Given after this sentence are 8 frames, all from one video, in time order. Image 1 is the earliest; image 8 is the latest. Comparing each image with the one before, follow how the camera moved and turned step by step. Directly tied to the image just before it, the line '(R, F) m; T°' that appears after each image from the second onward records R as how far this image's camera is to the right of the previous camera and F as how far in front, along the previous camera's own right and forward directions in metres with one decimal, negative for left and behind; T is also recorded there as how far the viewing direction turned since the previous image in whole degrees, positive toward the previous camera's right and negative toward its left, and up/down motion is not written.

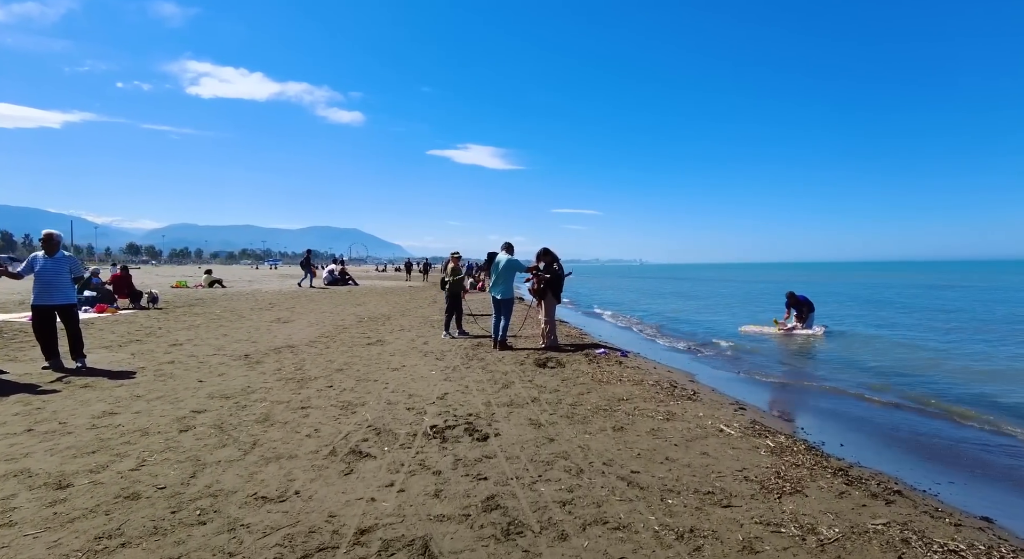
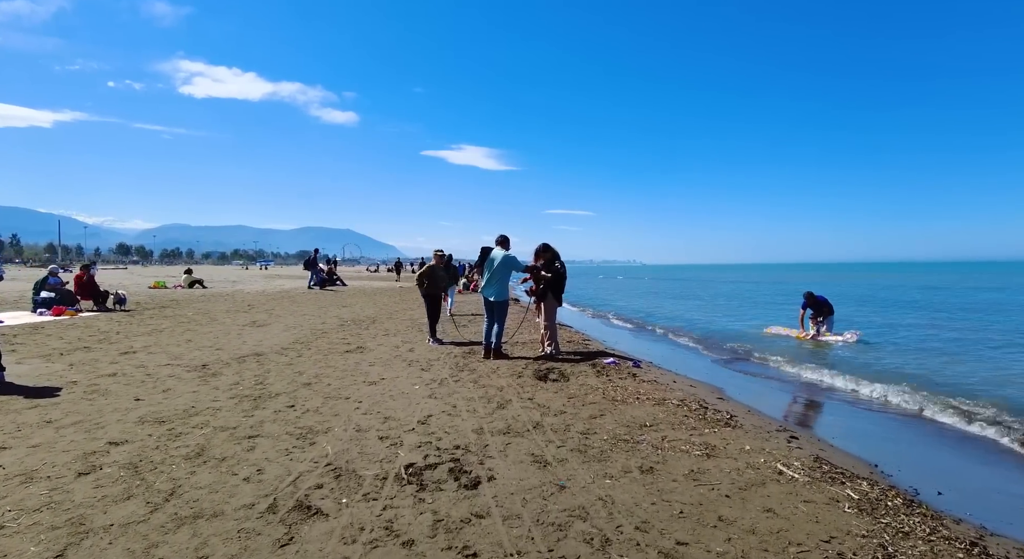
(0.0, +1.3) m; +1°
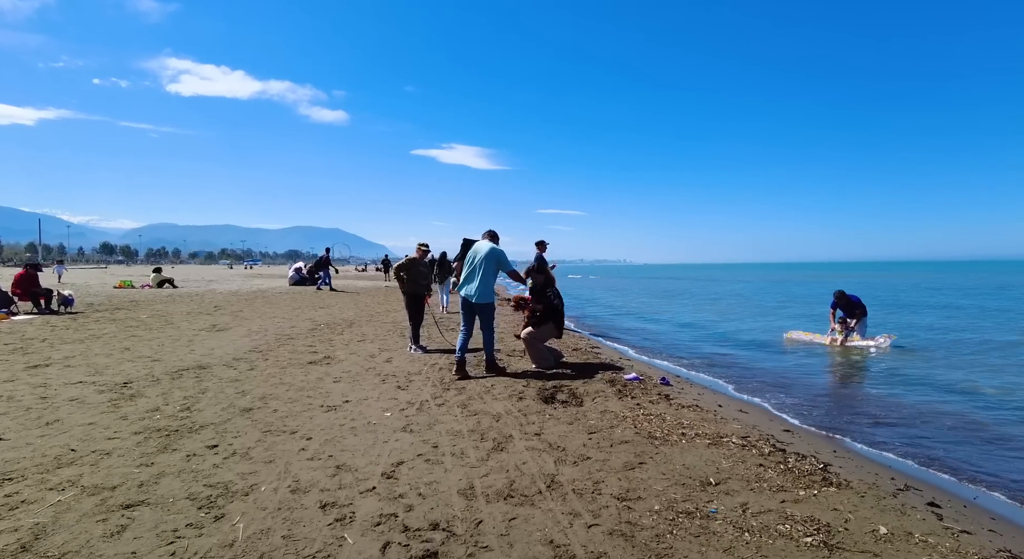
(-0.1, +1.8) m; +1°
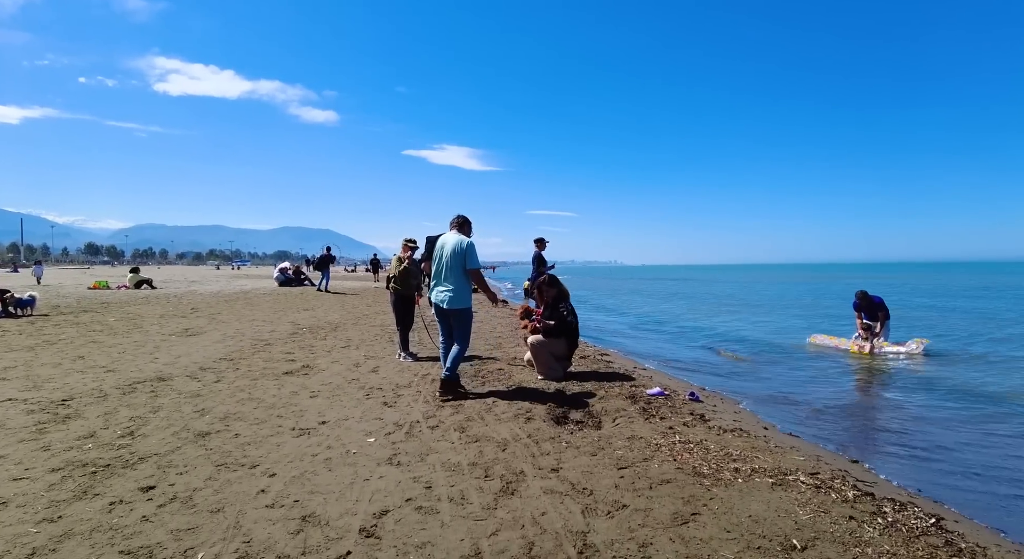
(-0.2, +1.0) m; +1°
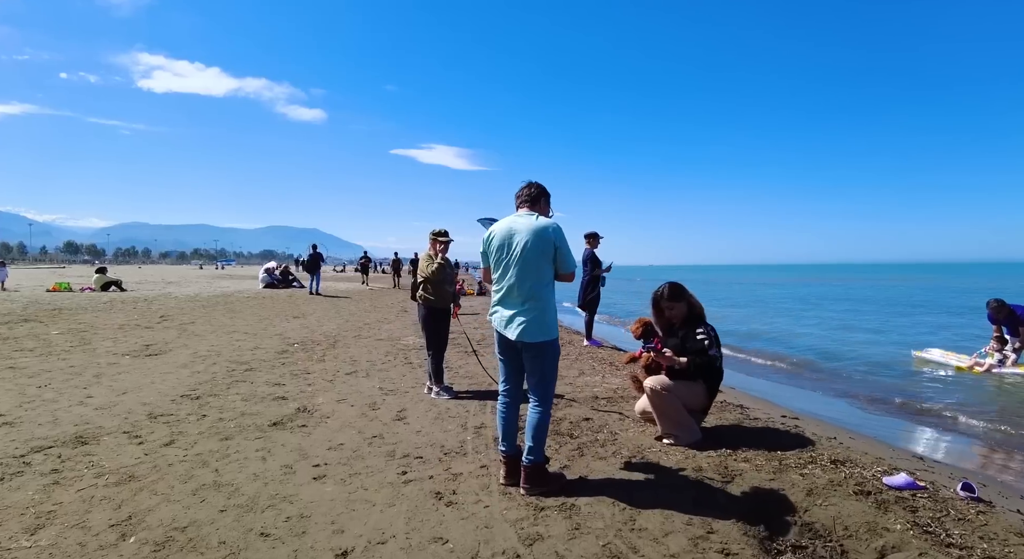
(-1.1, +2.7) m; +1°
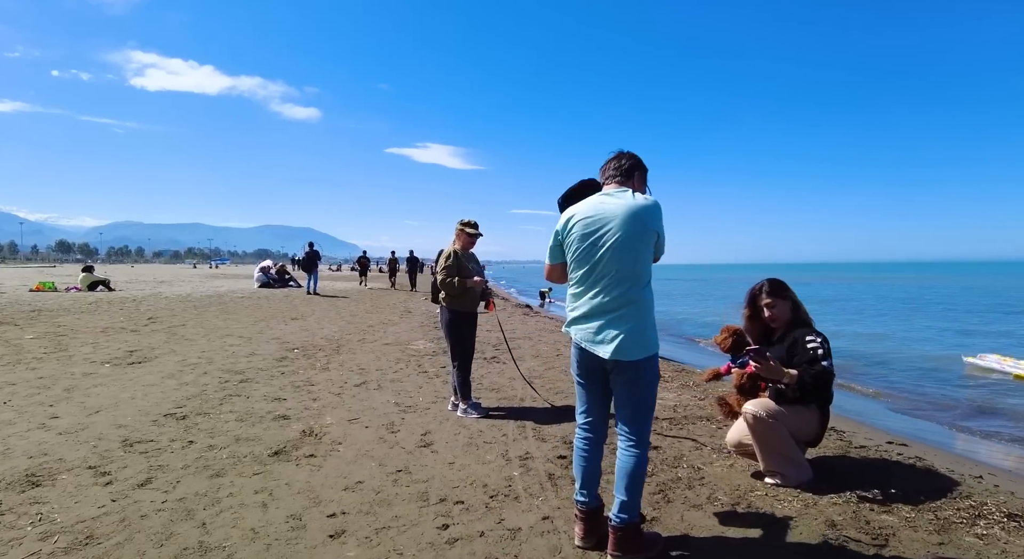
(-0.5, +1.0) m; 0°
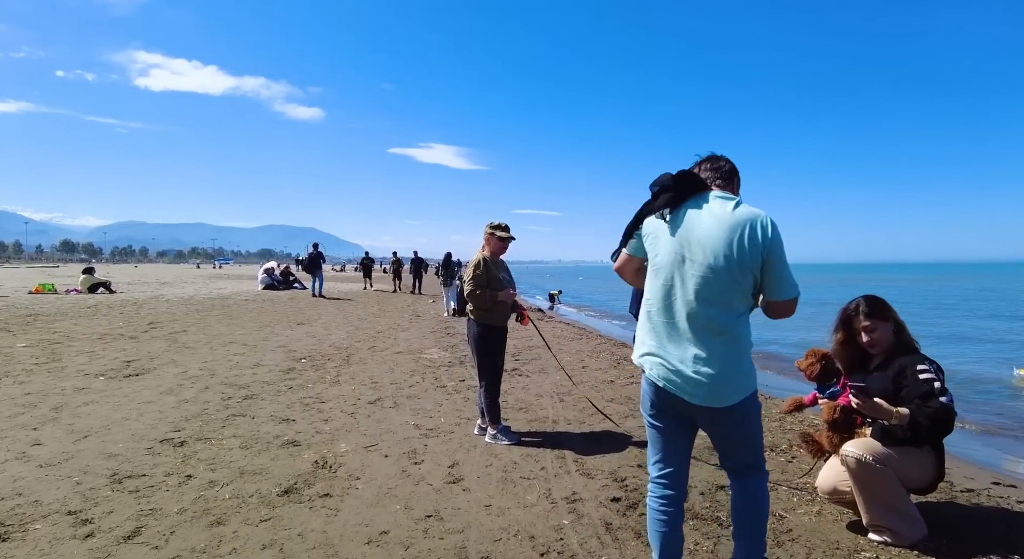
(-0.3, +0.6) m; 0°
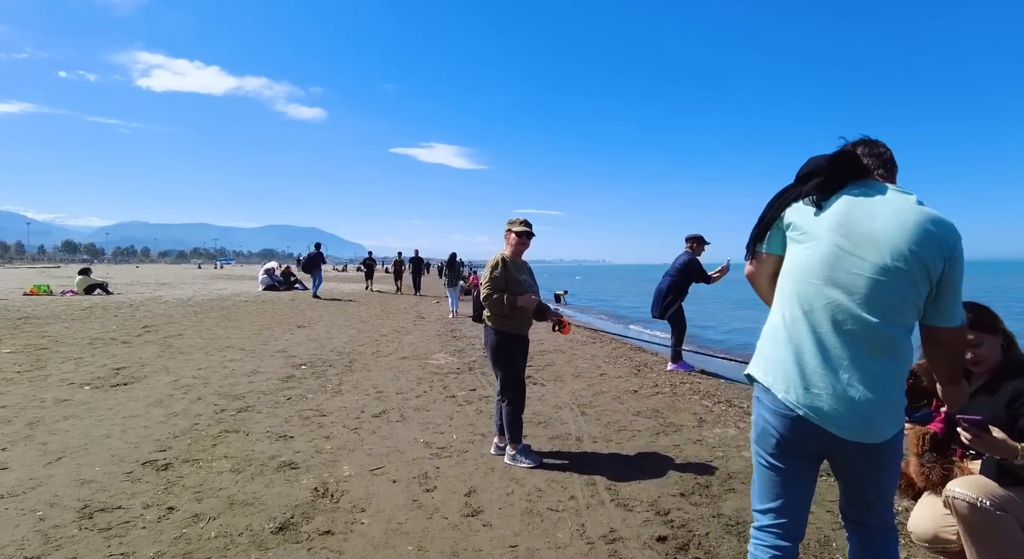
(-0.2, +0.6) m; 0°
